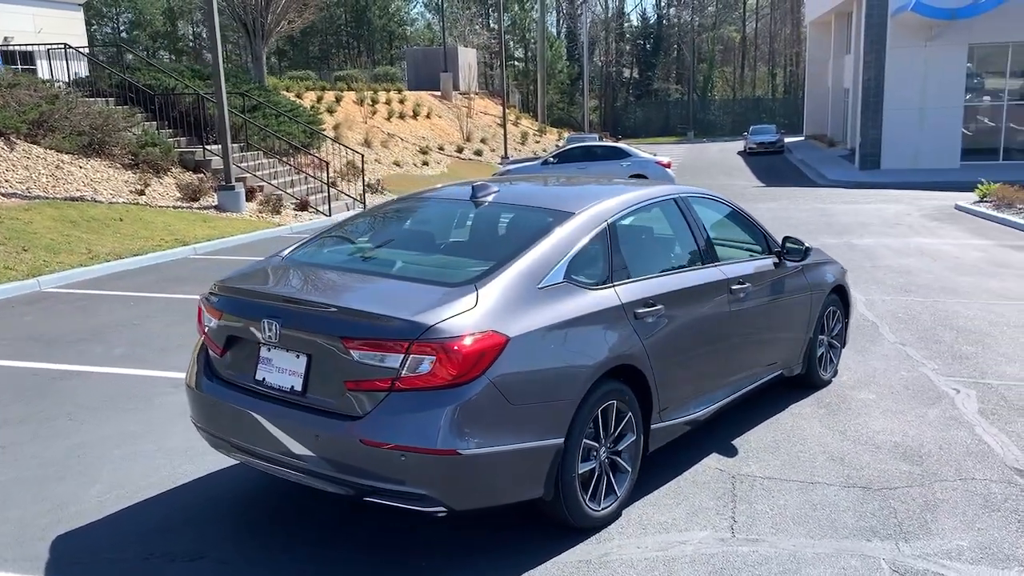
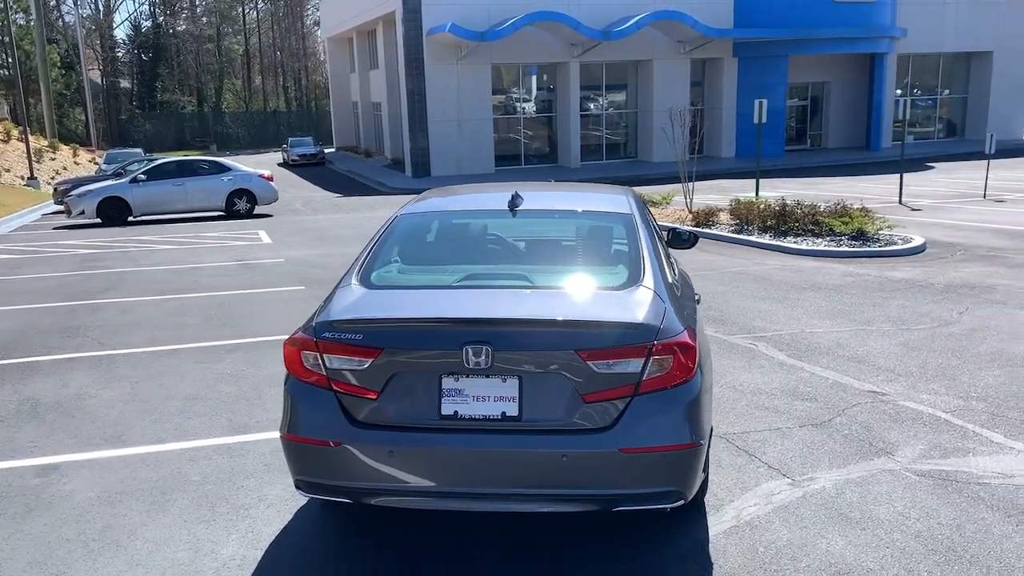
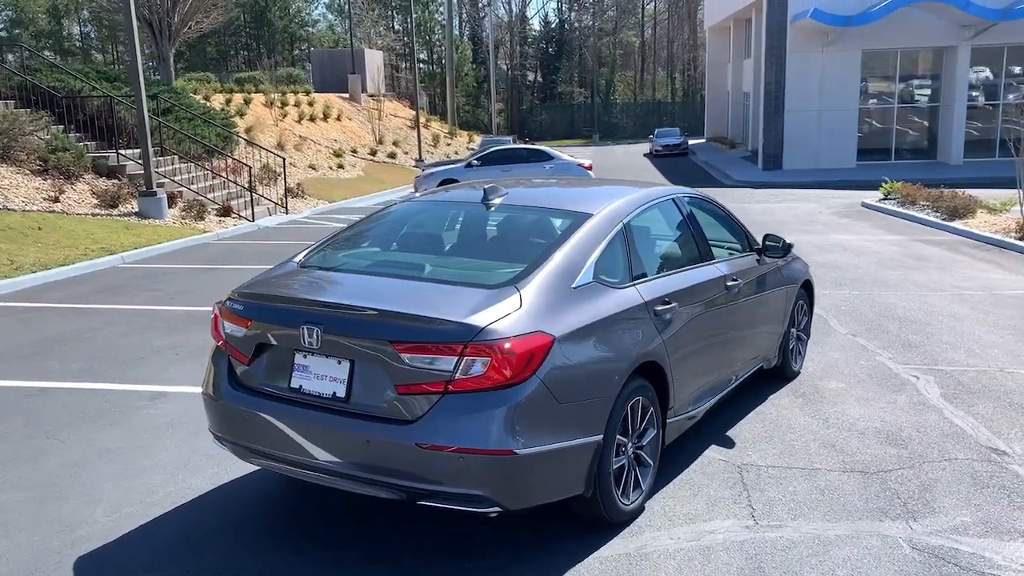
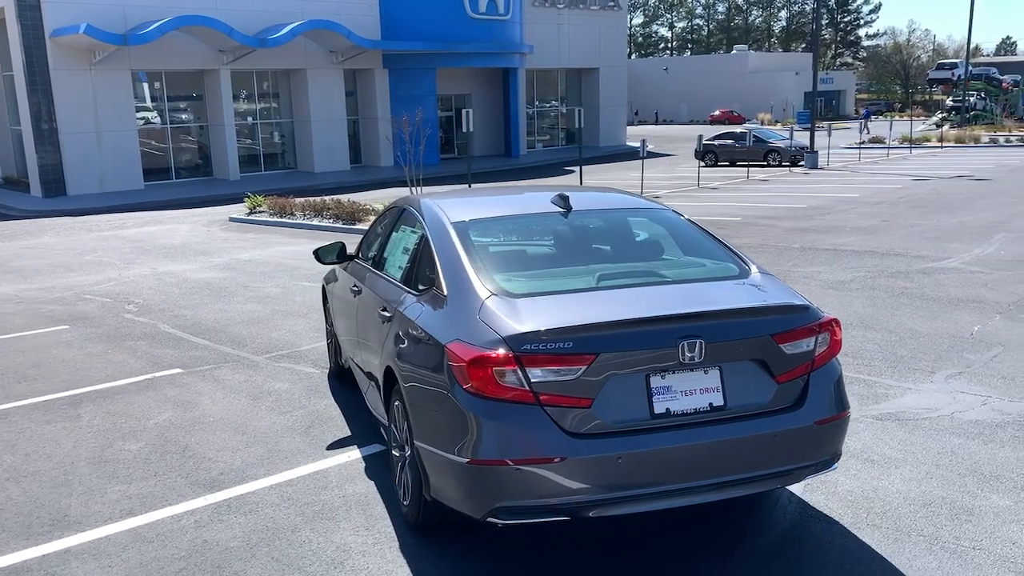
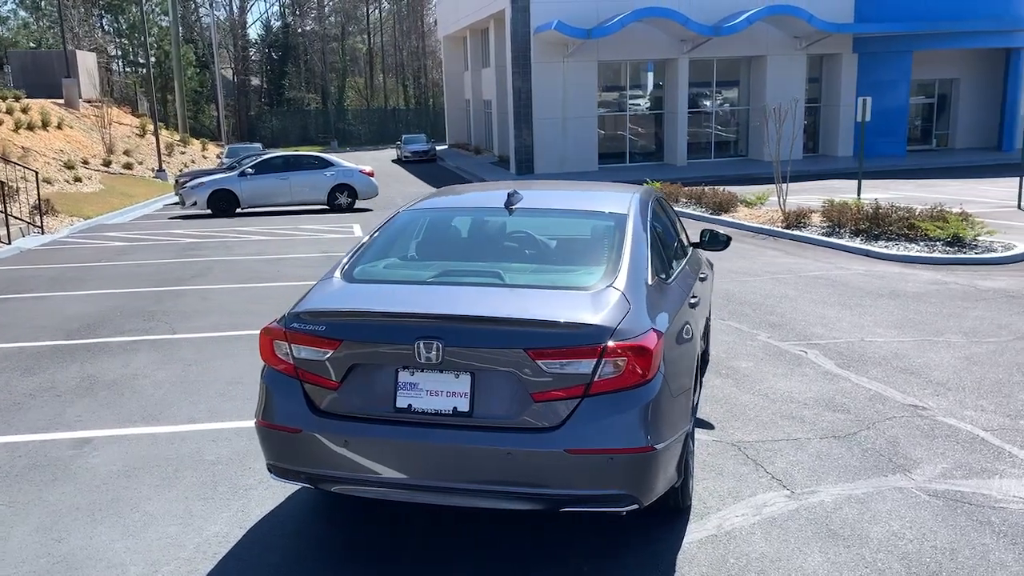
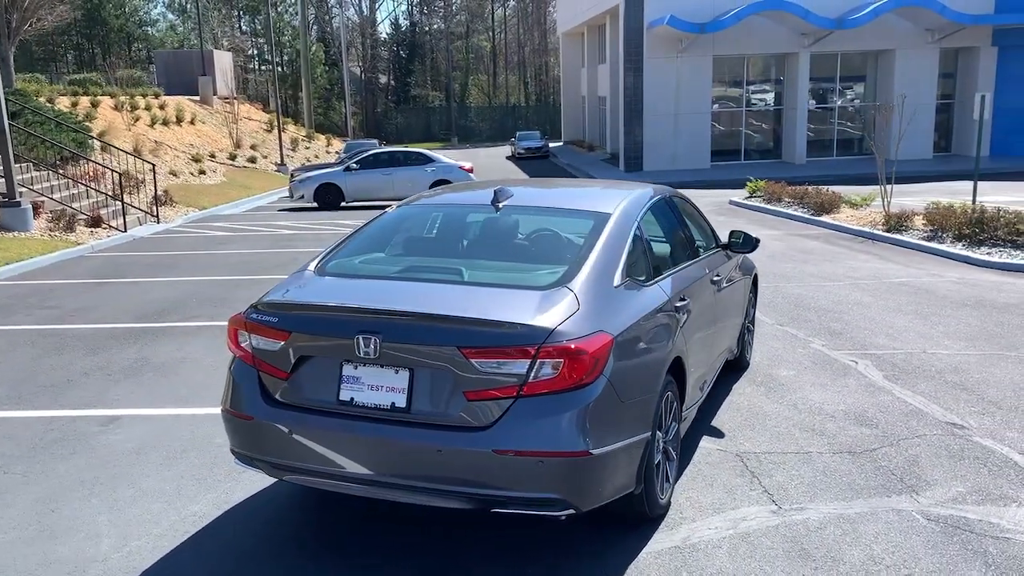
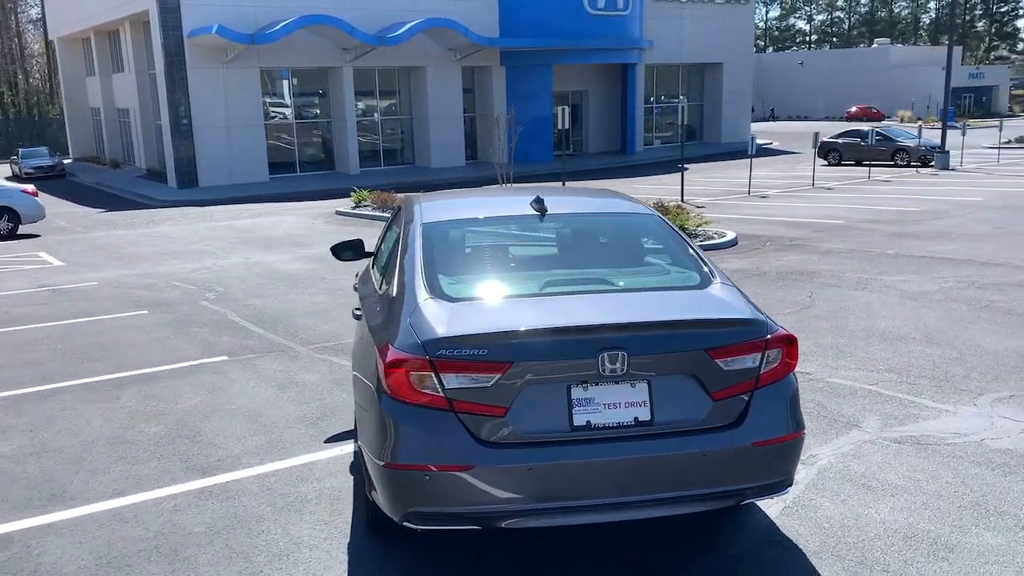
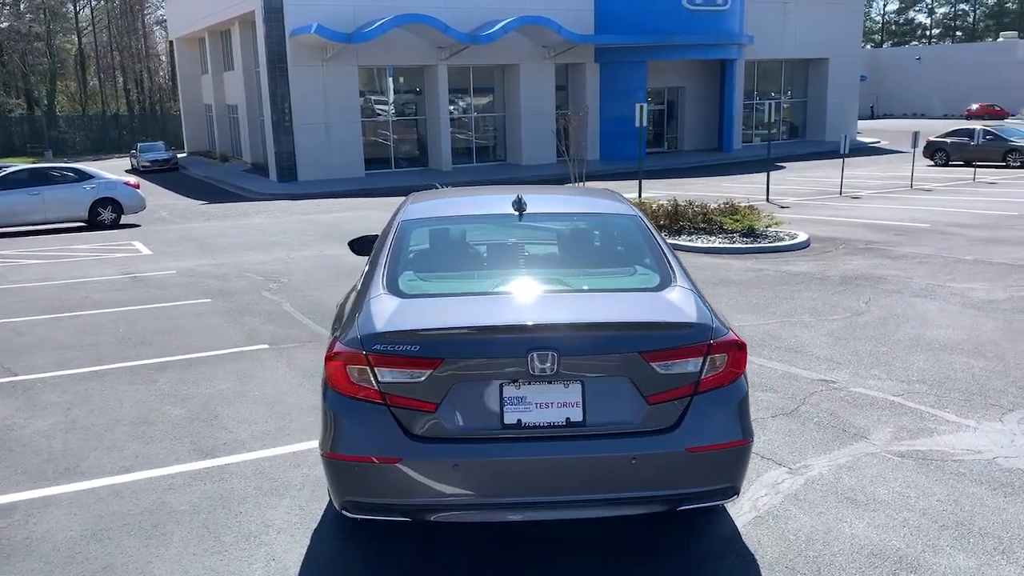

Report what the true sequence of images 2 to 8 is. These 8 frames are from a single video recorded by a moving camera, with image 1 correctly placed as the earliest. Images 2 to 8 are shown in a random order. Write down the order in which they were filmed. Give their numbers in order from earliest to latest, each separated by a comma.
3, 6, 5, 2, 8, 7, 4
